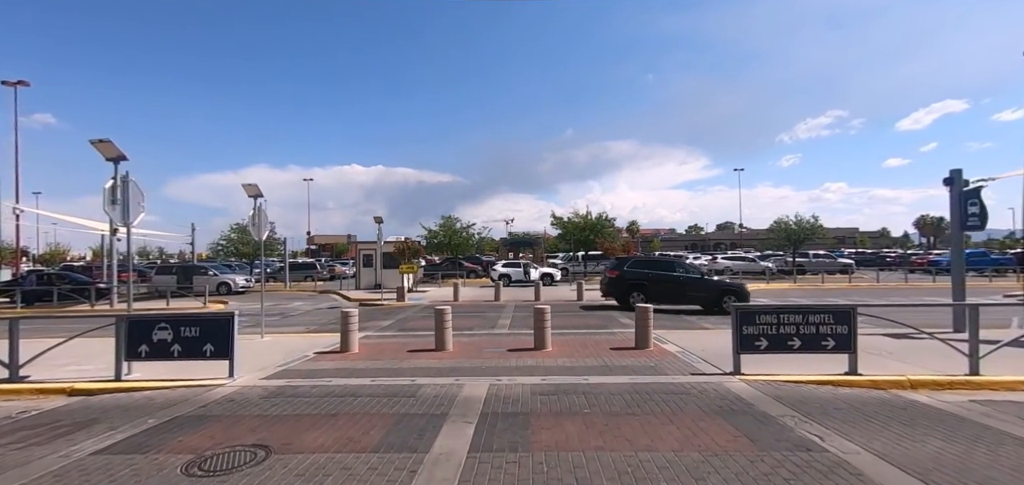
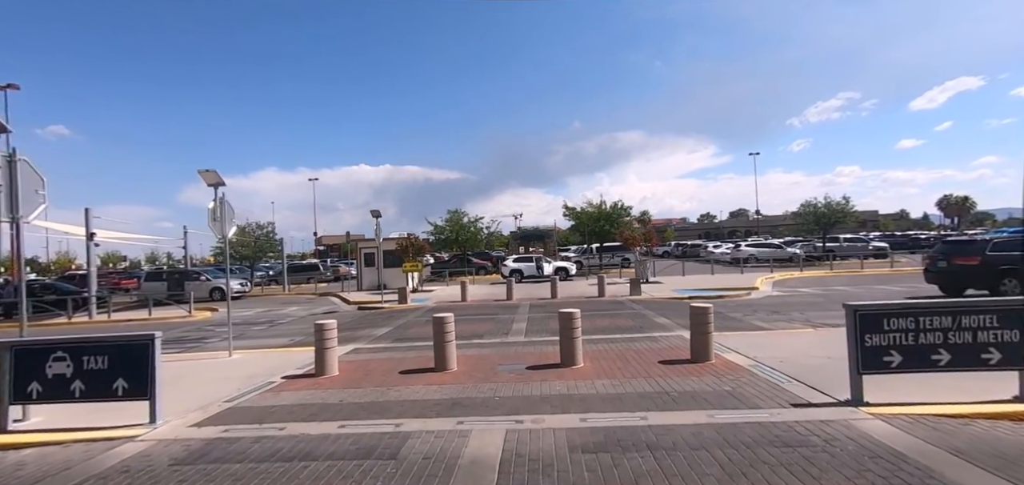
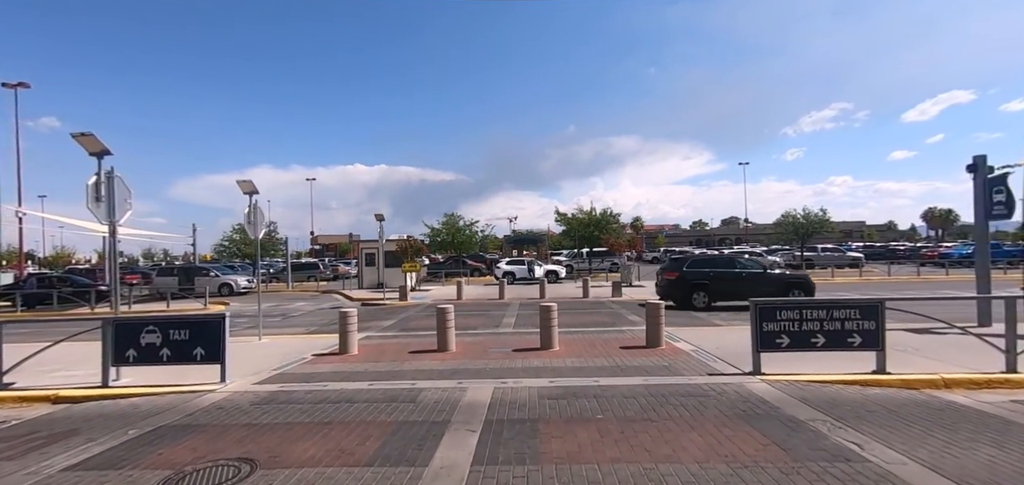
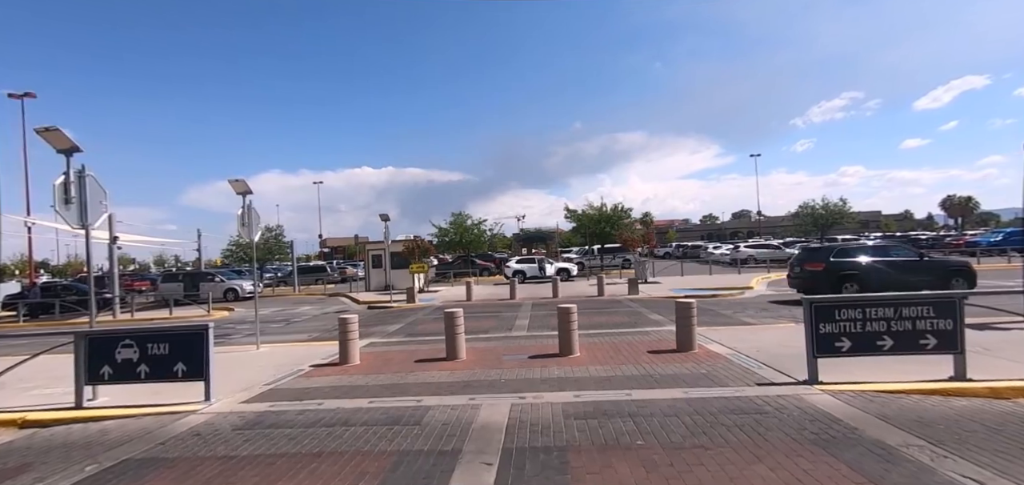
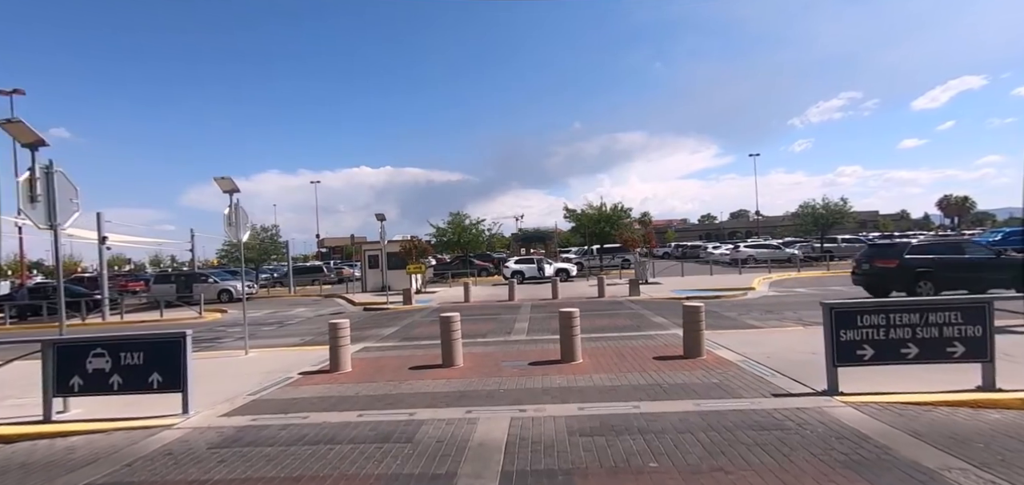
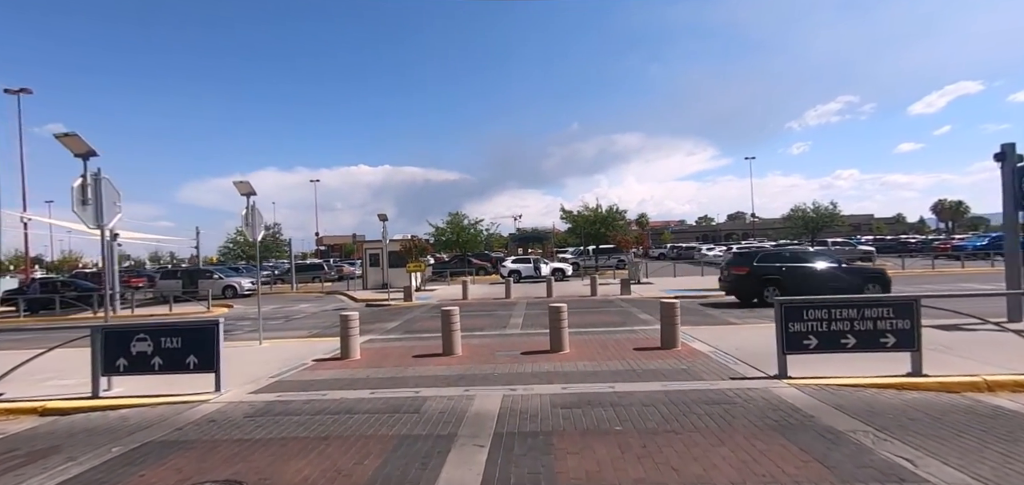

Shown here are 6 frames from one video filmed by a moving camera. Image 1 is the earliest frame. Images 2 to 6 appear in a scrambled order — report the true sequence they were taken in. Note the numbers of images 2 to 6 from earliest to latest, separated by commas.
3, 6, 4, 5, 2
